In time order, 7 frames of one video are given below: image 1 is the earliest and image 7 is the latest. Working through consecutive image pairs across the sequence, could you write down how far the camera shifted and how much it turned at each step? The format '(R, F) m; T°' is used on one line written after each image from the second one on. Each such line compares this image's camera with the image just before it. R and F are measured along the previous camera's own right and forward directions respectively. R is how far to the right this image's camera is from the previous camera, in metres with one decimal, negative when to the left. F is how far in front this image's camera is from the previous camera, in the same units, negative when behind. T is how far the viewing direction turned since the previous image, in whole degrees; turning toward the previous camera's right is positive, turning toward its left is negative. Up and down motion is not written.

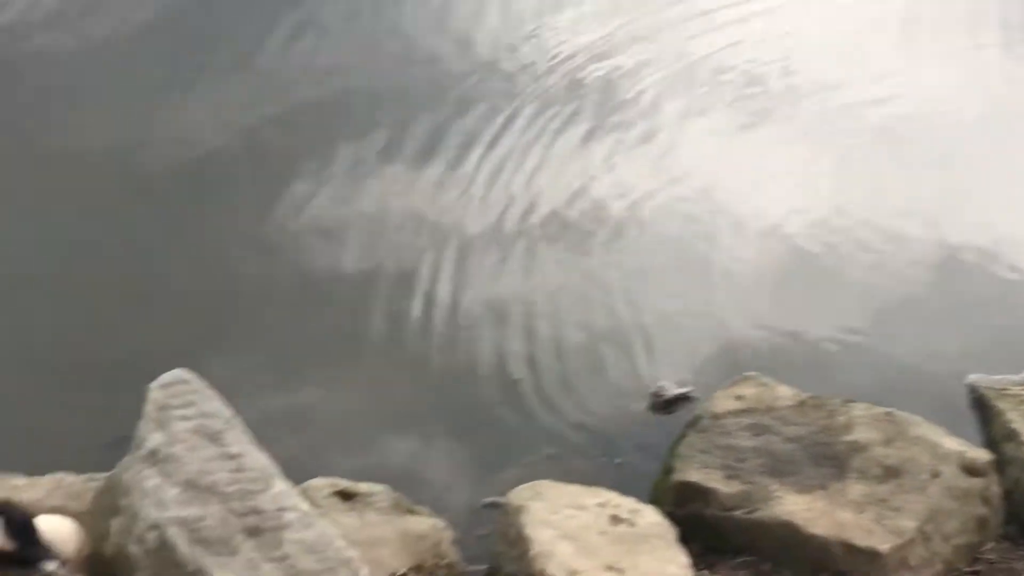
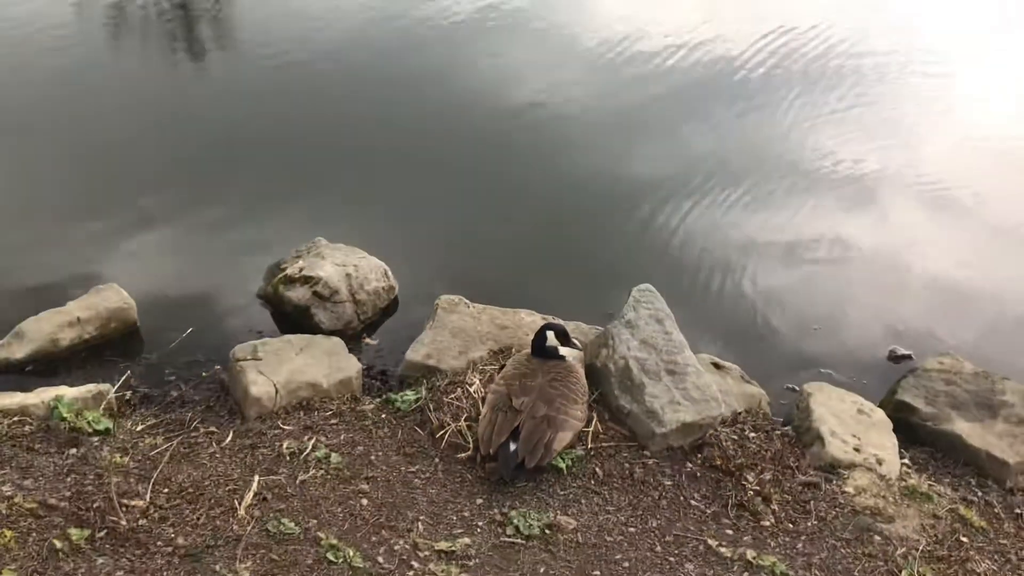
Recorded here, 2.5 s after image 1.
(+0.4, -2.2) m; -16°
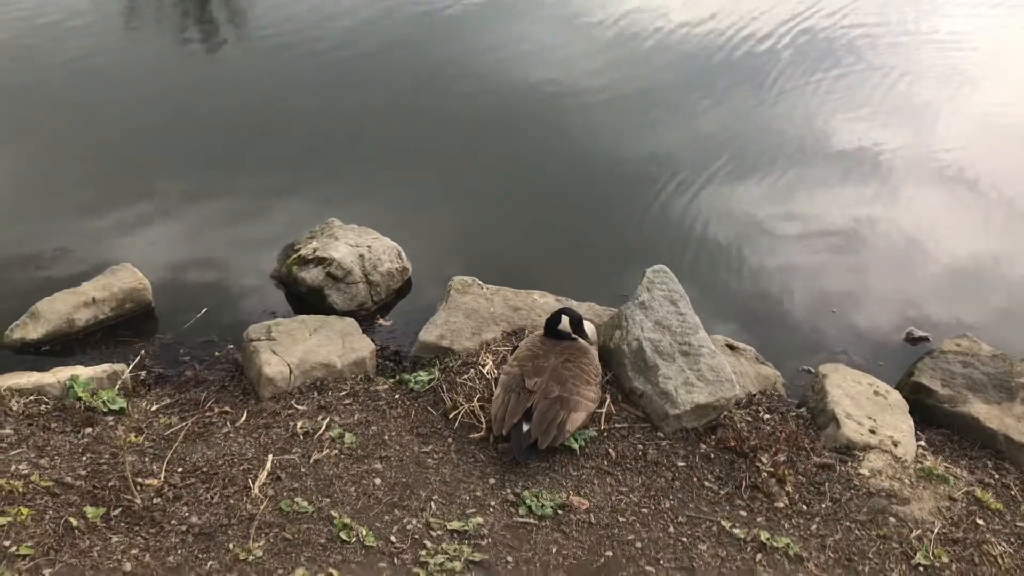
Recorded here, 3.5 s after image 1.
(+0.1, 0.0) m; -2°
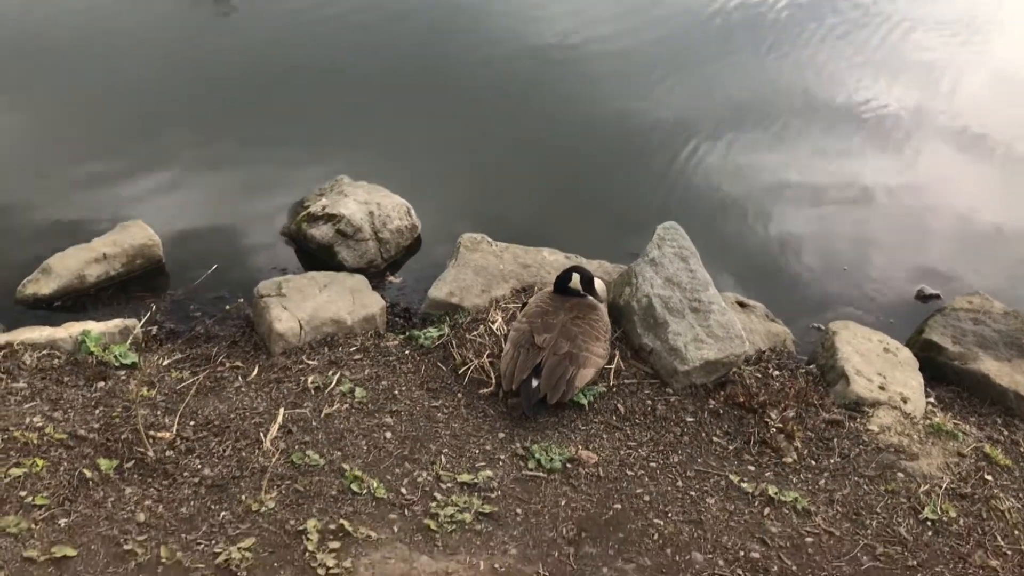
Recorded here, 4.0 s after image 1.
(0.0, 0.0) m; -1°
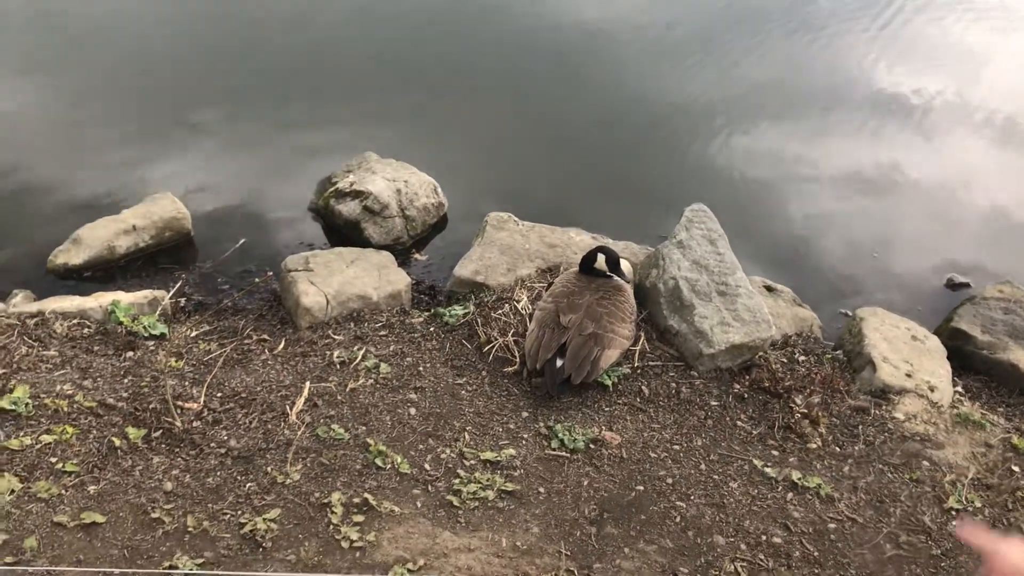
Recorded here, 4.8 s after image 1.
(0.0, 0.0) m; -1°
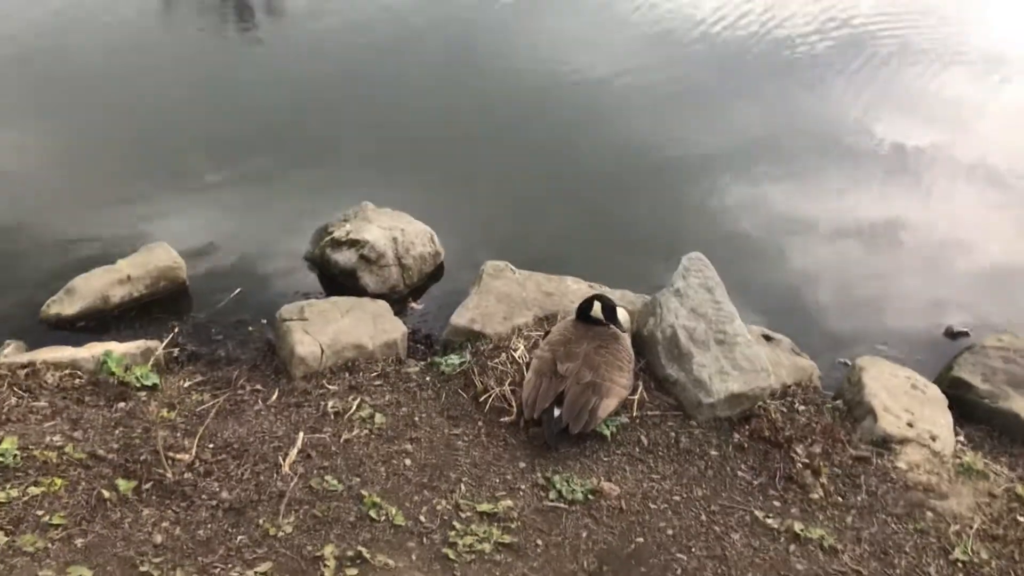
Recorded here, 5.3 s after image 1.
(0.0, +0.1) m; 0°
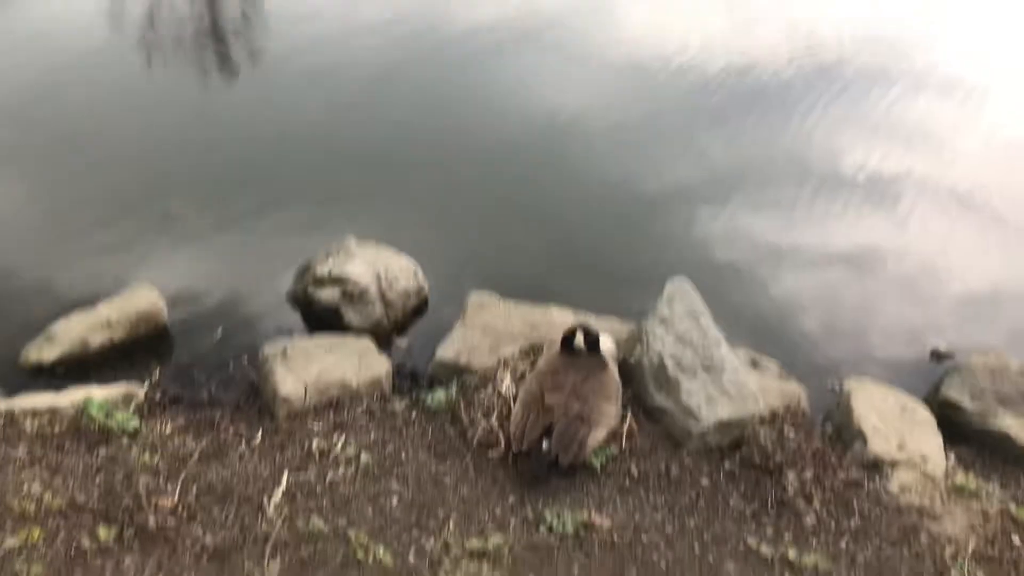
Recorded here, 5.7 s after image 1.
(0.0, 0.0) m; 0°
